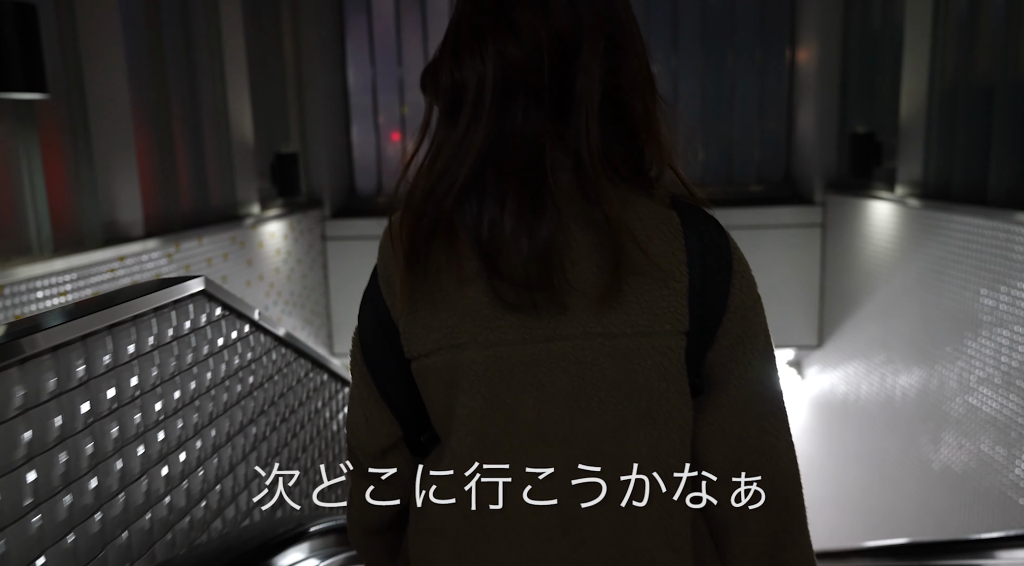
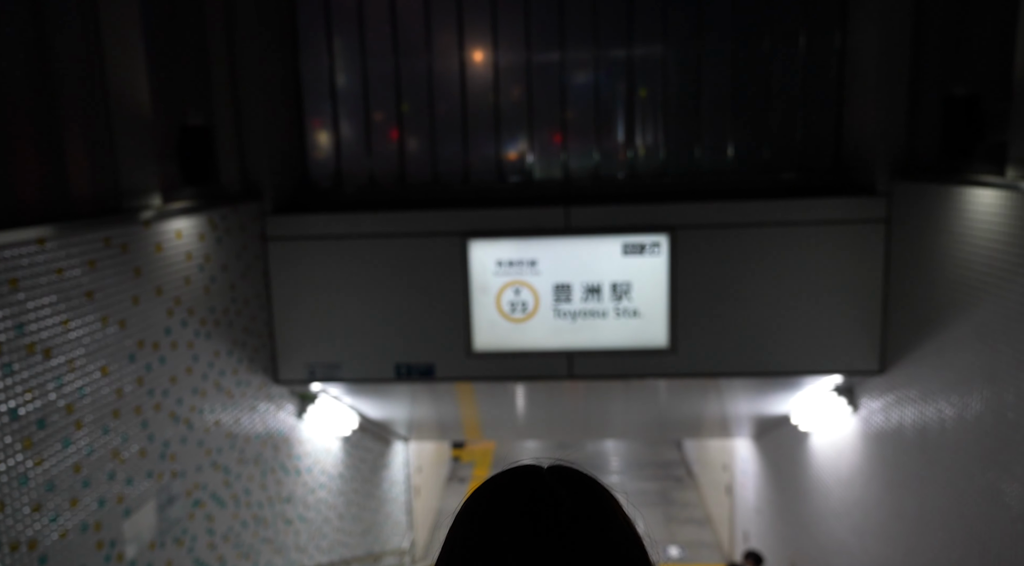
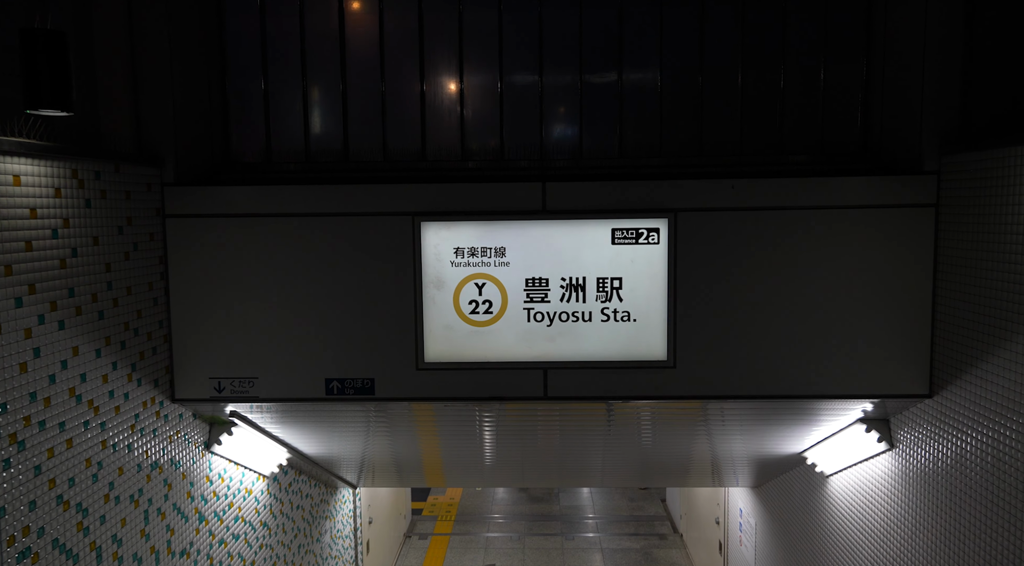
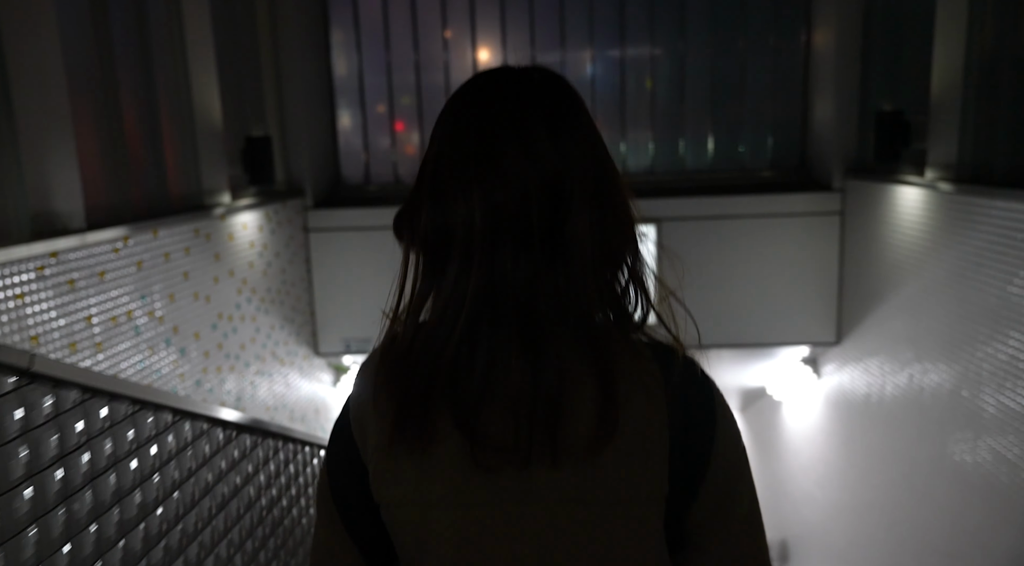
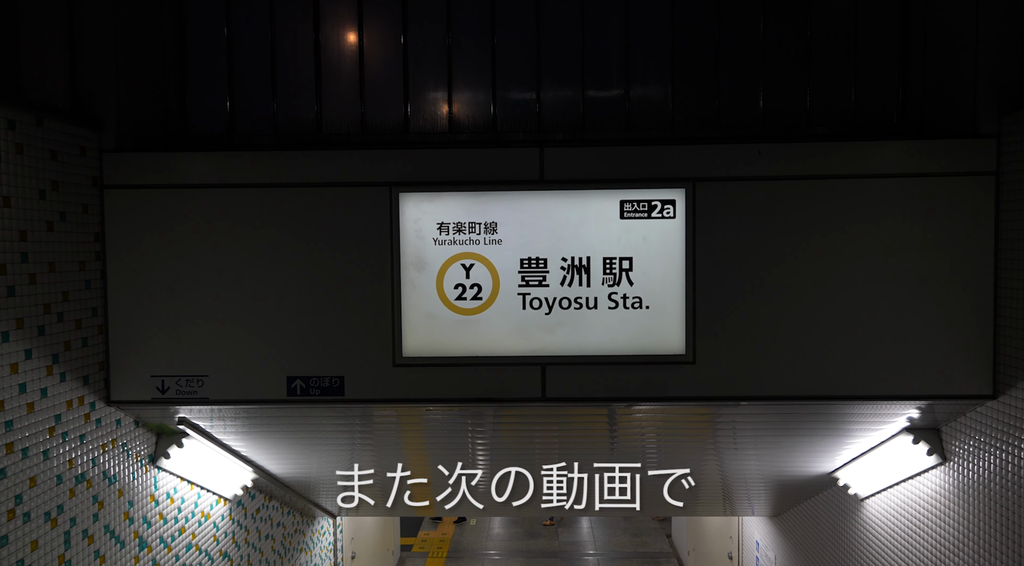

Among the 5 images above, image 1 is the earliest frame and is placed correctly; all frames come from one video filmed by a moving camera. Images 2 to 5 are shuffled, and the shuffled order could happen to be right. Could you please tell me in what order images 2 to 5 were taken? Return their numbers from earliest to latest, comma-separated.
4, 2, 3, 5
